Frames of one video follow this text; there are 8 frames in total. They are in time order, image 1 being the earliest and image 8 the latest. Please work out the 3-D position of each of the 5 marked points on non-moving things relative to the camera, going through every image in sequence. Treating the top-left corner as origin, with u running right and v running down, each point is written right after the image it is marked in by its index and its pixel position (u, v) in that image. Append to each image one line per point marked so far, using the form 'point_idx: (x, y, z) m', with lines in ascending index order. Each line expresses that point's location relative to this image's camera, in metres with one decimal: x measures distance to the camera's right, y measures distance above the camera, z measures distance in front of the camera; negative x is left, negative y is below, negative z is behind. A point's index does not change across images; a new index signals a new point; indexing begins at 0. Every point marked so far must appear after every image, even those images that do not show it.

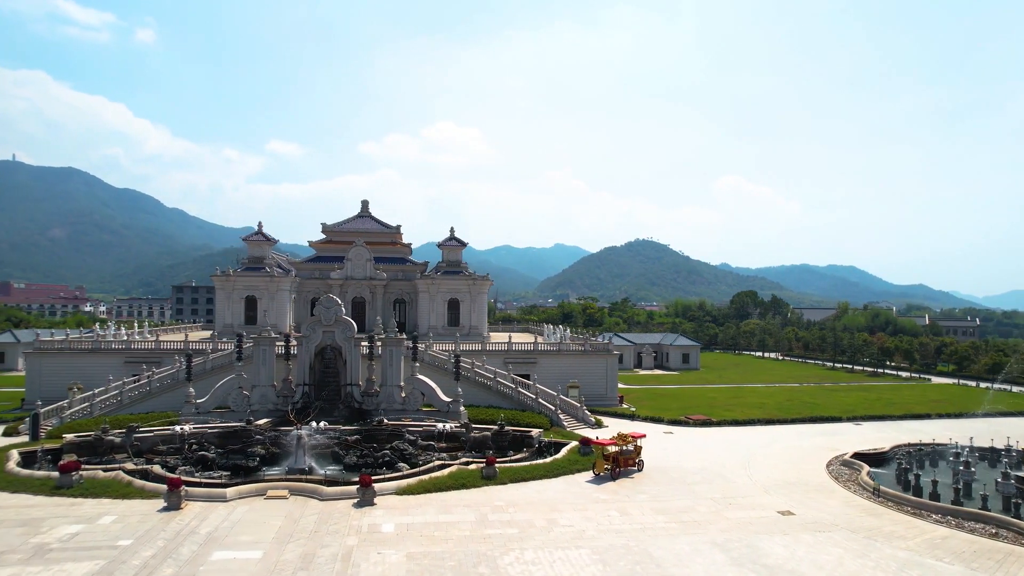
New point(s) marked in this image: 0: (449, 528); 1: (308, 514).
0: (-1.8, -7.1, +19.2) m
1: (-6.3, -7.0, +20.0) m
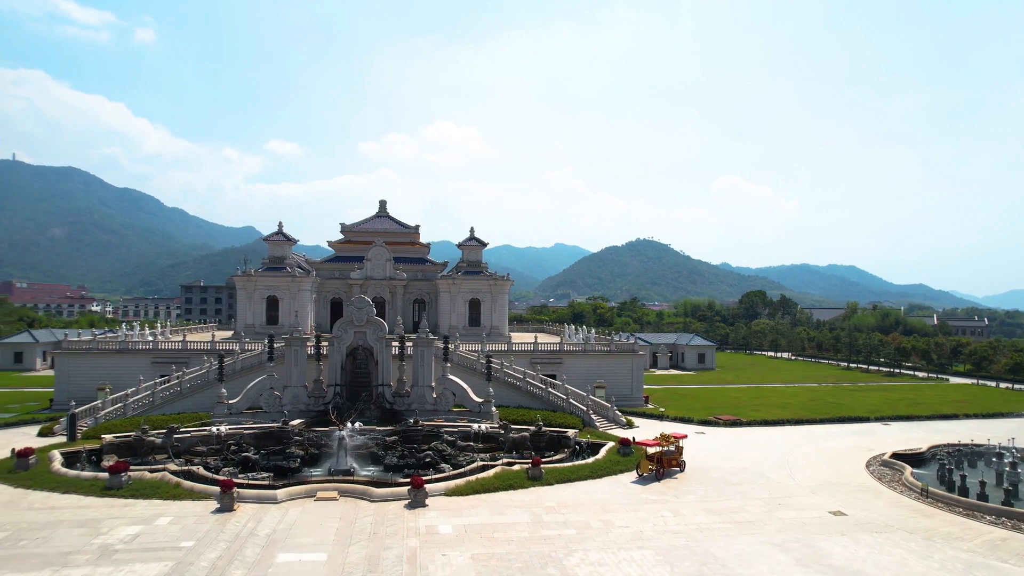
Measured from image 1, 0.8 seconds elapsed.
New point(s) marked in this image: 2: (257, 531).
0: (-0.2, -7.2, +19.2) m
1: (-4.6, -7.0, +20.0) m
2: (-7.3, -7.0, +18.5) m
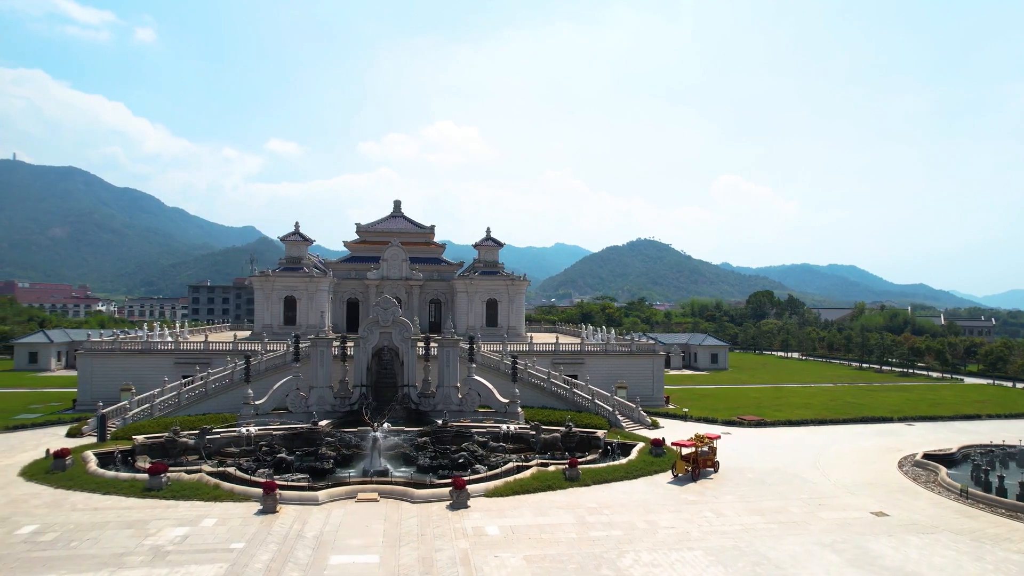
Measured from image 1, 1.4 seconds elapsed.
0: (+1.2, -7.2, +19.2) m
1: (-3.2, -7.1, +19.9) m
2: (-5.9, -7.0, +18.5) m
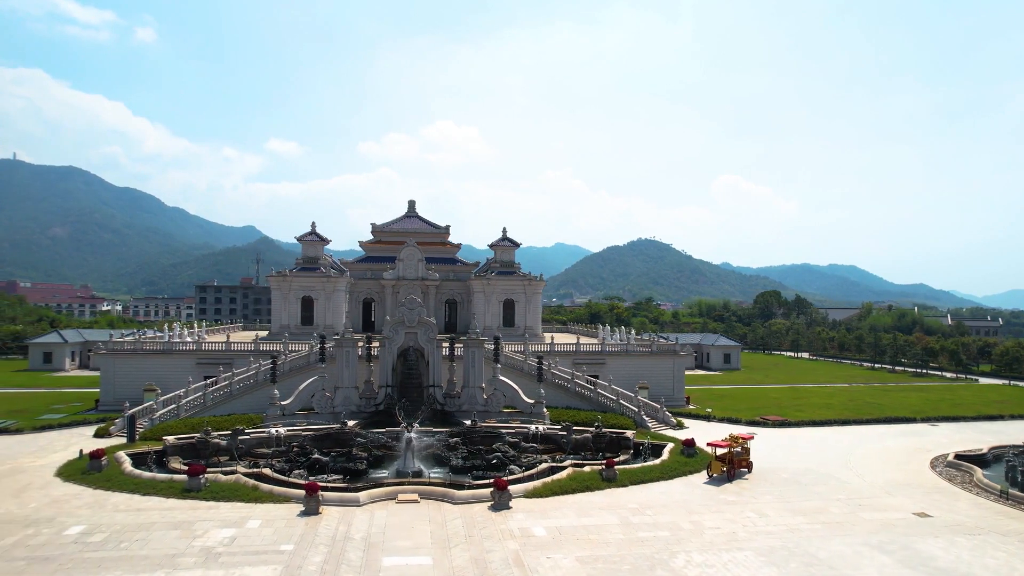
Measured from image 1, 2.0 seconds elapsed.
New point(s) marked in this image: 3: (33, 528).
0: (+2.6, -7.2, +19.1) m
1: (-1.9, -7.1, +19.9) m
2: (-4.6, -7.1, +18.4) m
3: (-13.6, -6.8, +18.3) m
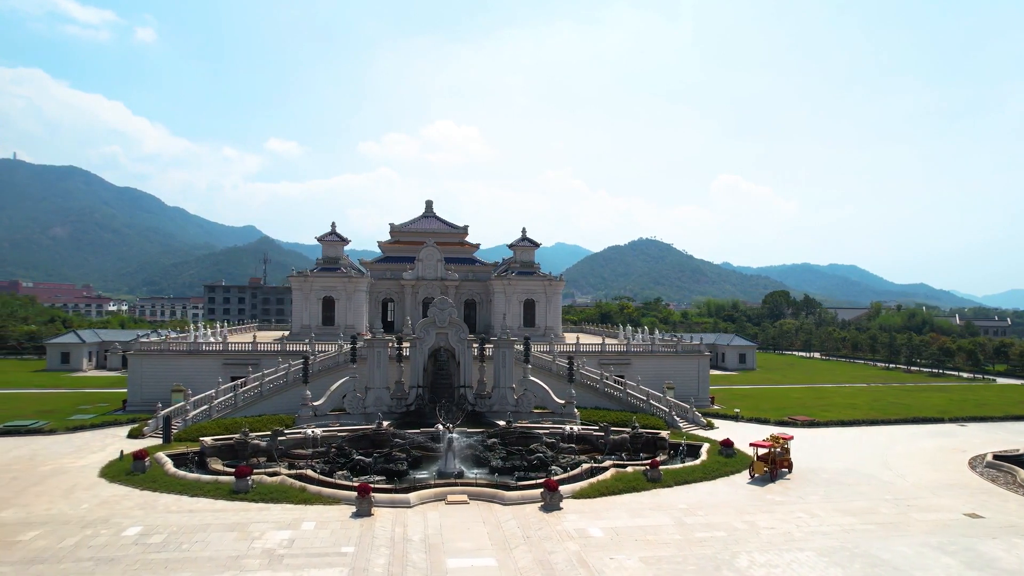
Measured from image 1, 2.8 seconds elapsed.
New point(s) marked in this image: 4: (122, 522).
0: (+4.2, -7.2, +19.1) m
1: (-0.2, -7.1, +19.8) m
2: (-2.9, -7.1, +18.4) m
3: (-11.9, -6.9, +18.3) m
4: (-11.5, -6.9, +18.9) m
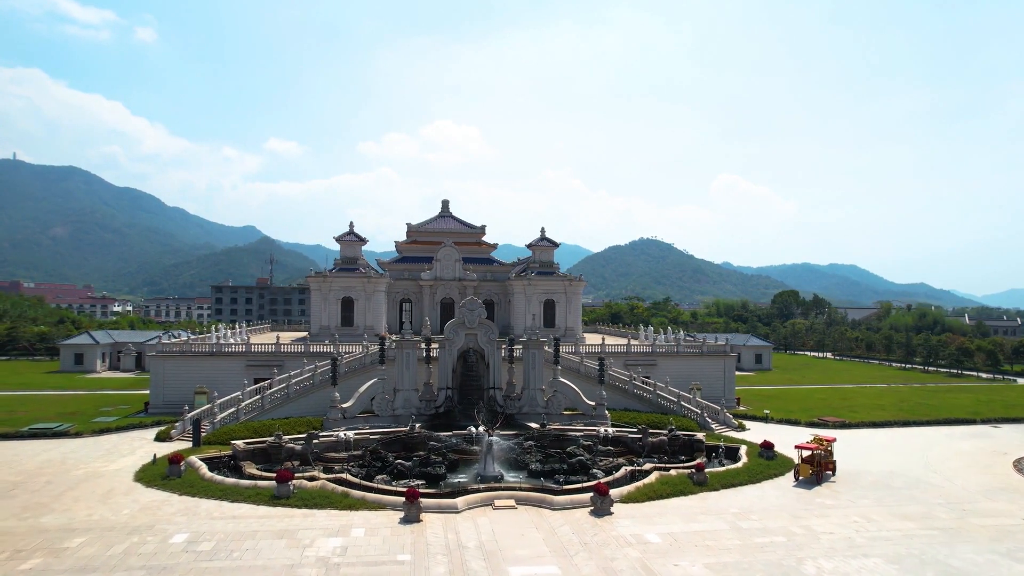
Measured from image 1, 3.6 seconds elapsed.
0: (+5.8, -7.3, +18.6) m
1: (+1.4, -7.1, +19.4) m
2: (-1.3, -7.1, +17.9) m
3: (-10.3, -6.9, +17.8) m
4: (-9.9, -6.9, +18.5) m
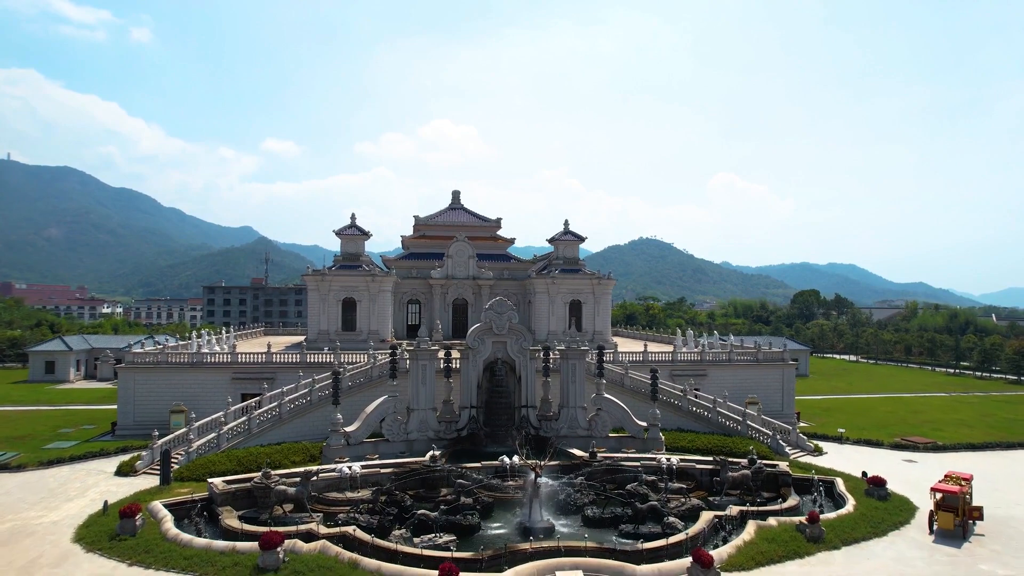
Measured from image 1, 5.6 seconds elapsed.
0: (+7.5, -7.2, +13.1) m
1: (+3.0, -7.0, +13.9) m
2: (+0.3, -7.0, +12.4) m
3: (-8.7, -6.8, +12.3) m
4: (-8.2, -6.8, +12.9) m
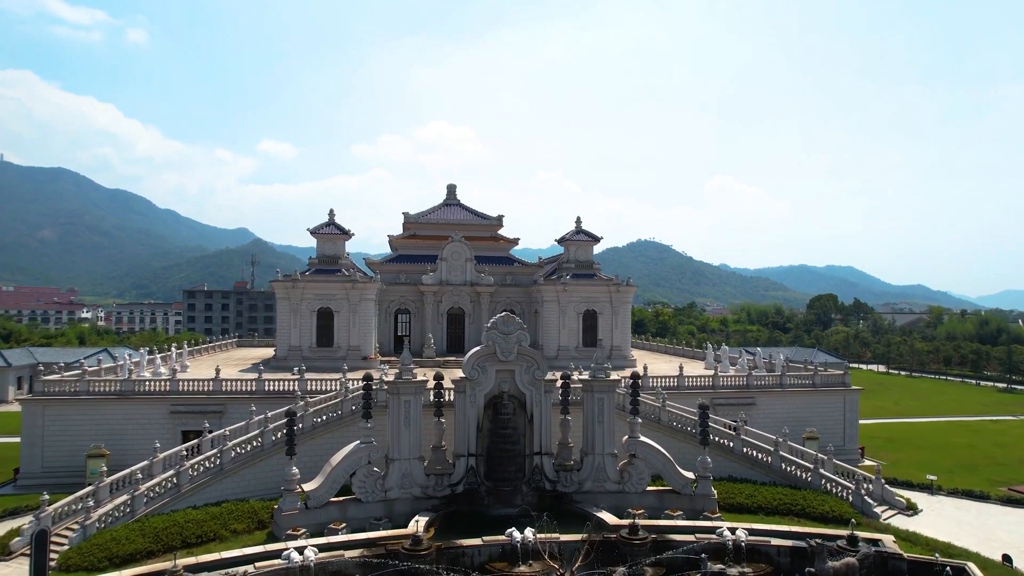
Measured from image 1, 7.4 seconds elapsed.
0: (+7.9, -7.5, +6.7) m
1: (+3.4, -7.4, +7.5) m
2: (+0.7, -7.4, +6.0) m
3: (-8.3, -7.2, +5.8) m
4: (-7.9, -7.2, +6.5) m
